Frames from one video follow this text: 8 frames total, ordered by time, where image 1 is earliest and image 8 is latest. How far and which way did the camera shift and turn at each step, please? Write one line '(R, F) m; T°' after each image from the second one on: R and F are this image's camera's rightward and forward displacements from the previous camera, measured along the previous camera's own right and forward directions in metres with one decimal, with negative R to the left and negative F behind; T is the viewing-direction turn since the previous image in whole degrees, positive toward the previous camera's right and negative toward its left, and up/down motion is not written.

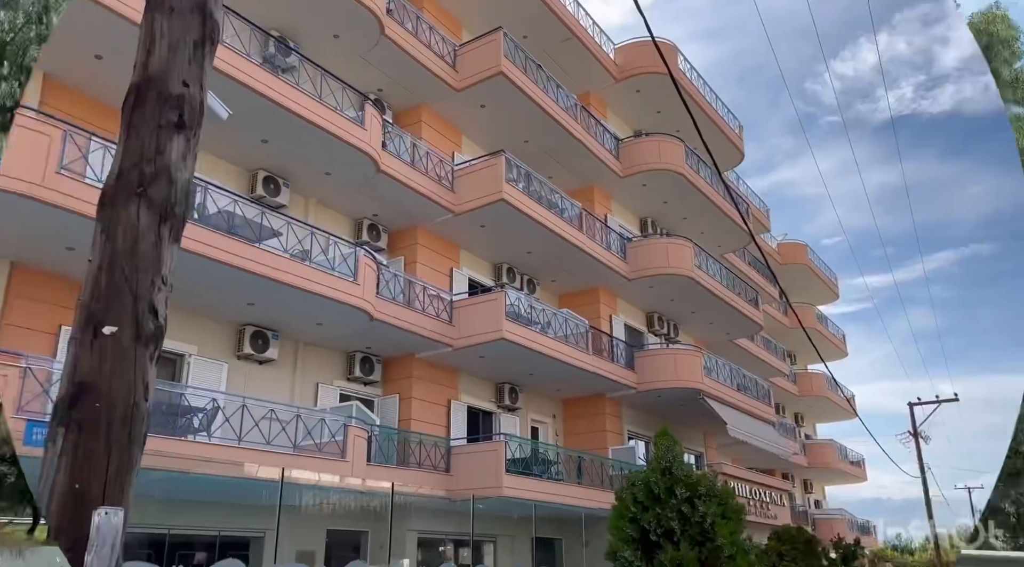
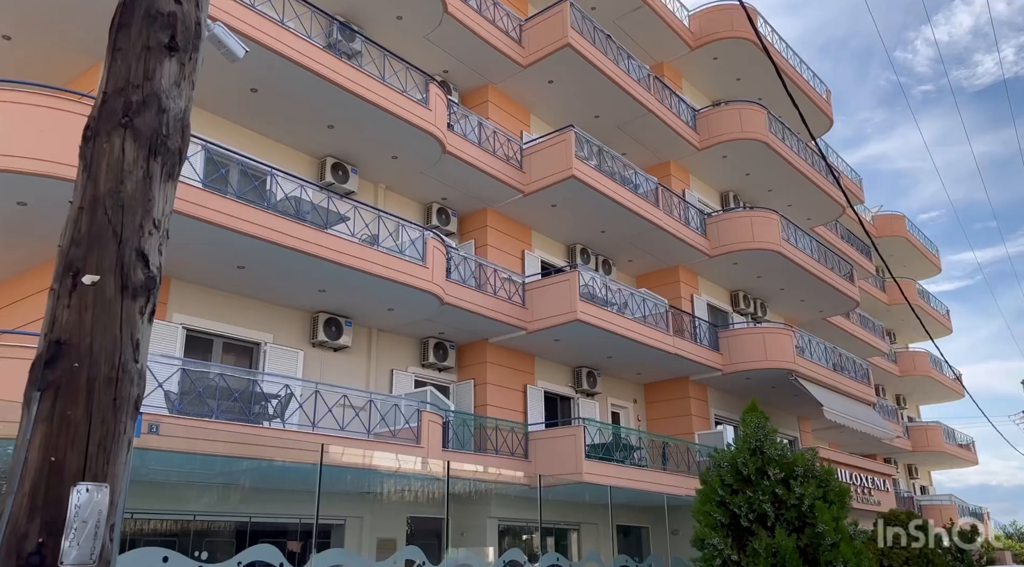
(+0.3, +1.2) m; -6°
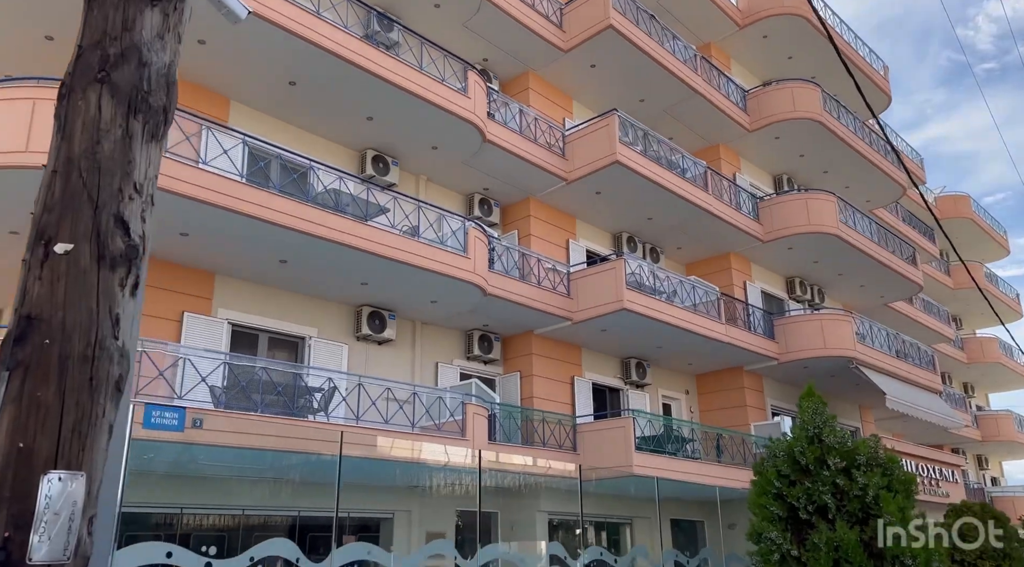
(+0.2, +0.7) m; -3°
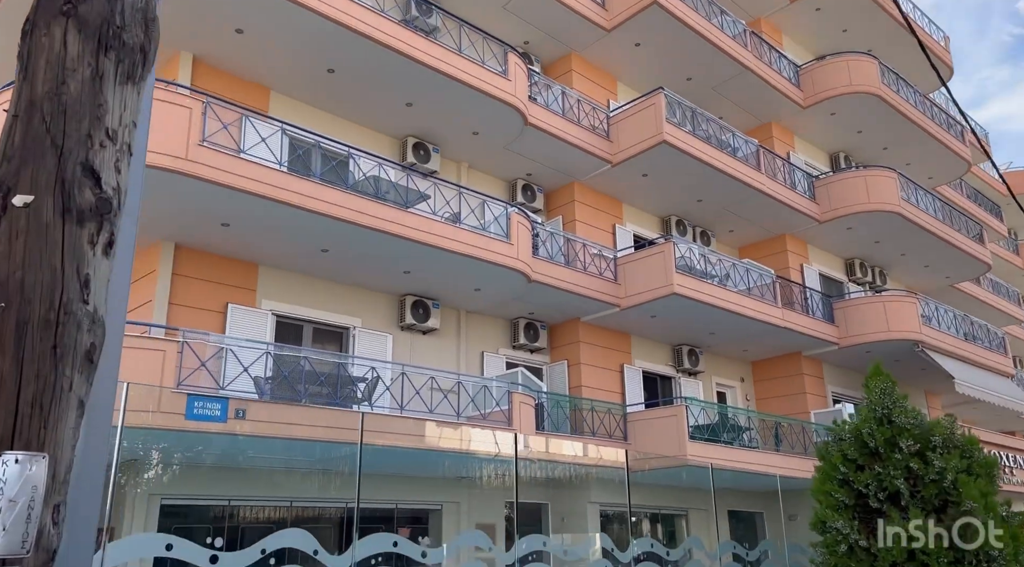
(+0.2, +0.8) m; -3°
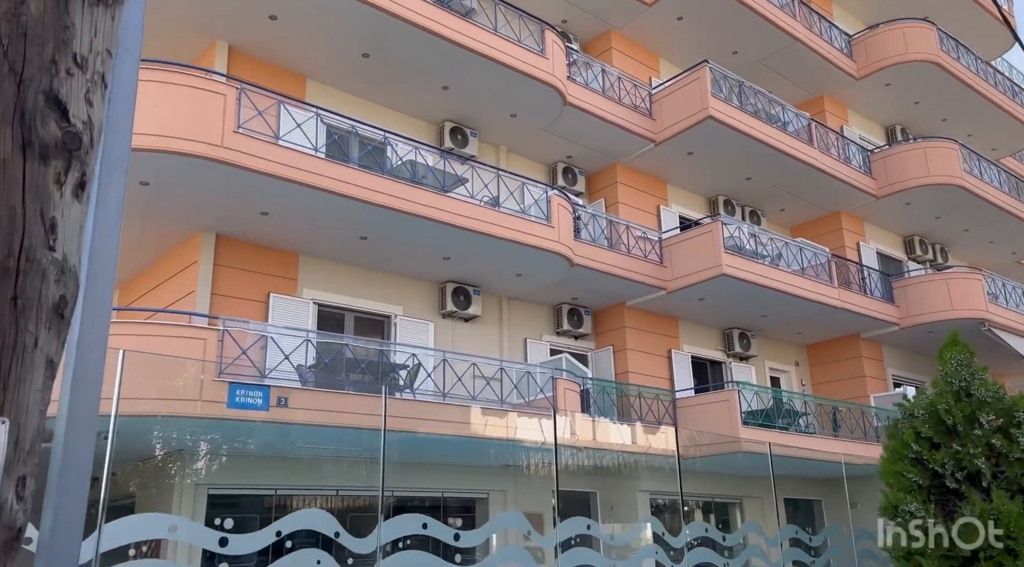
(+0.1, +0.7) m; -3°
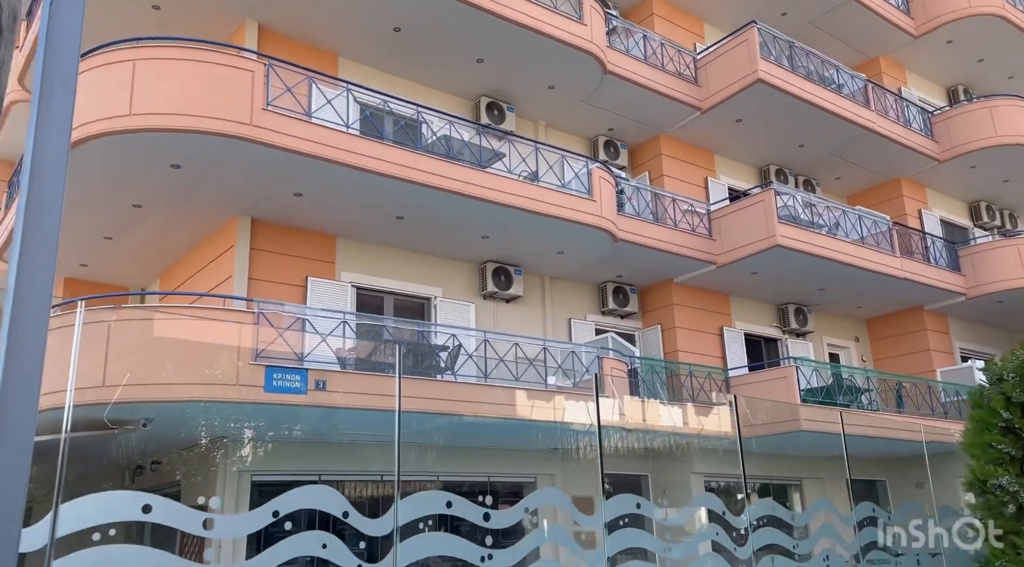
(+0.1, +1.0) m; -3°
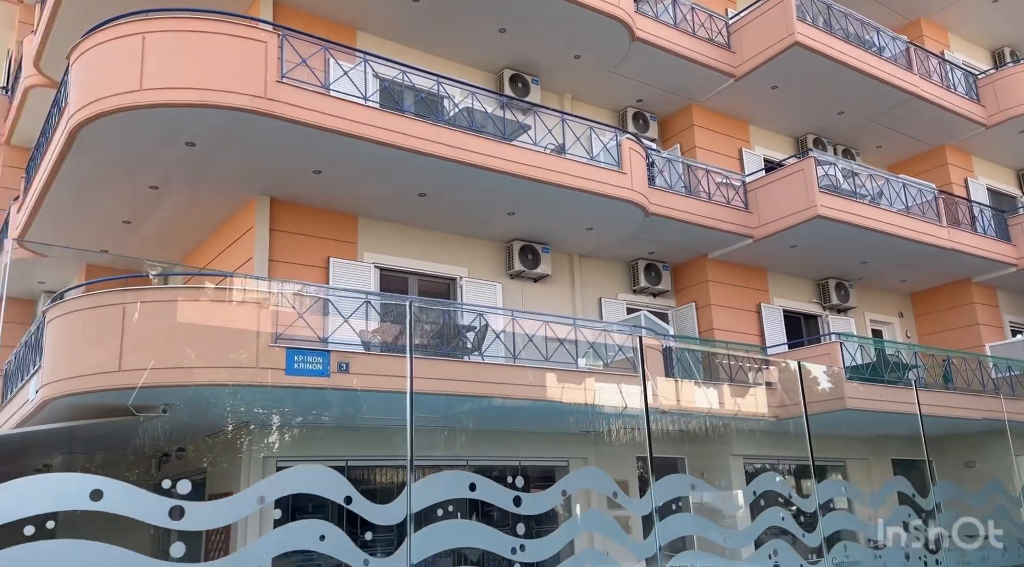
(0.0, +1.0) m; -2°
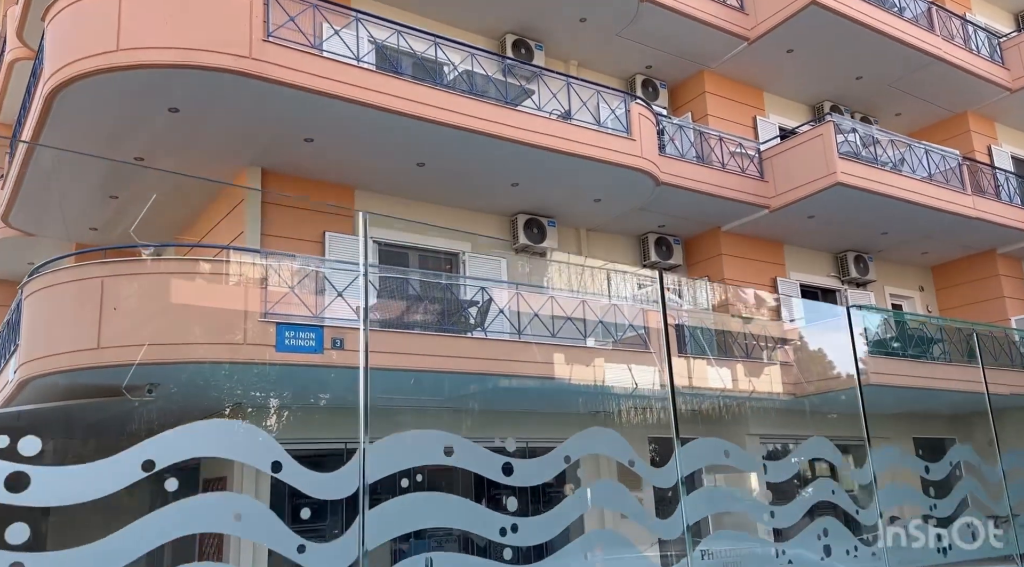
(+0.1, +1.3) m; -1°
